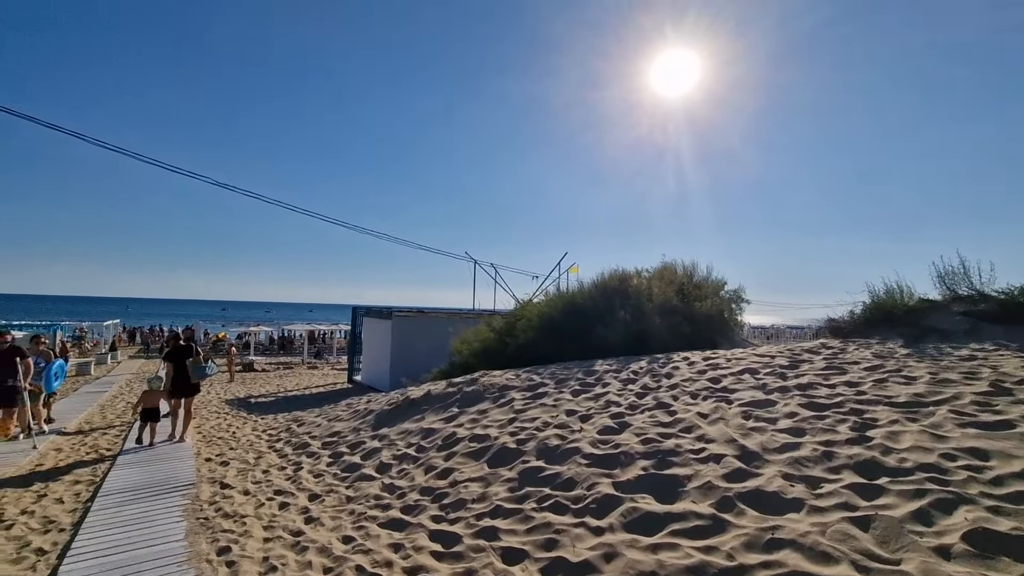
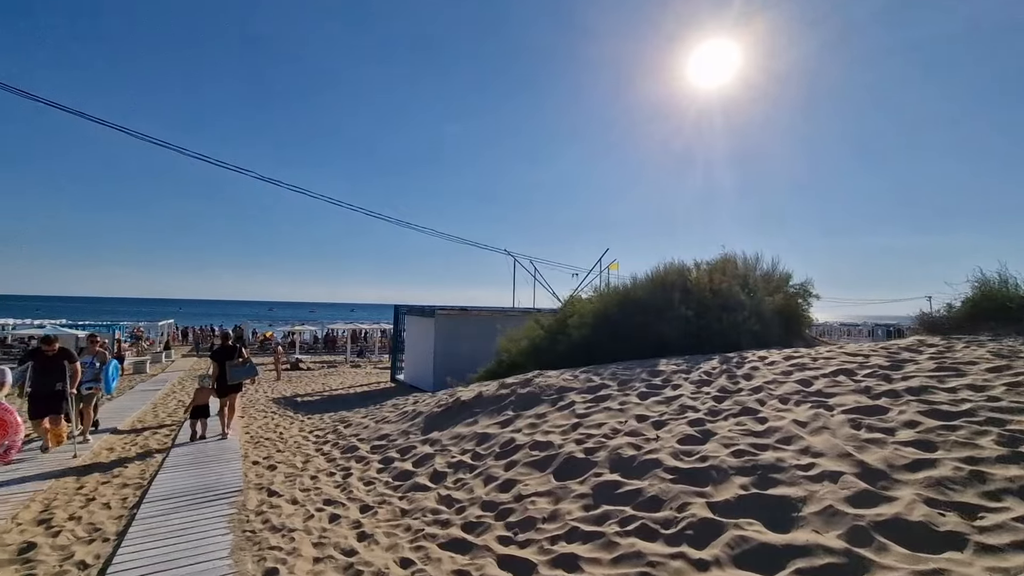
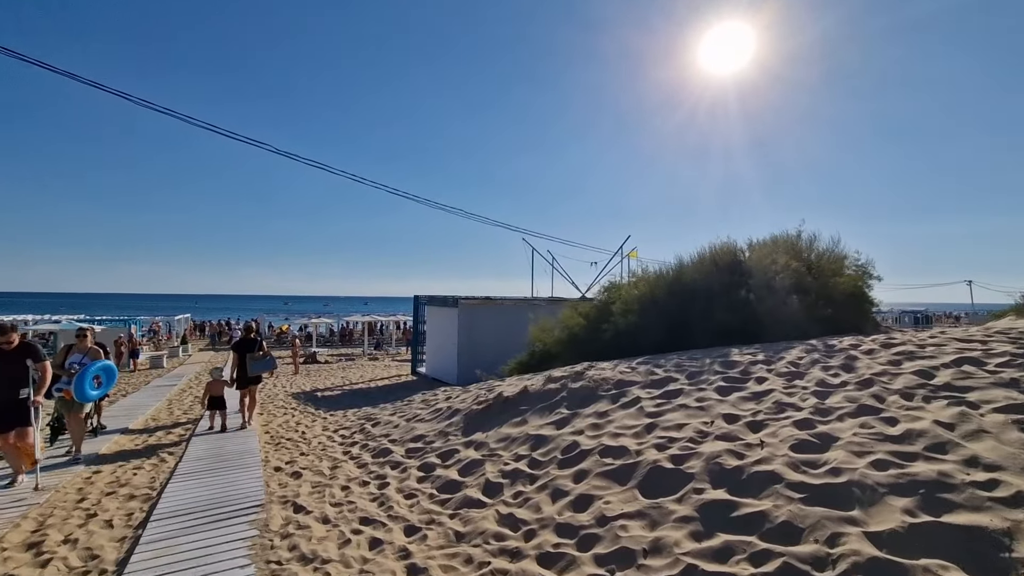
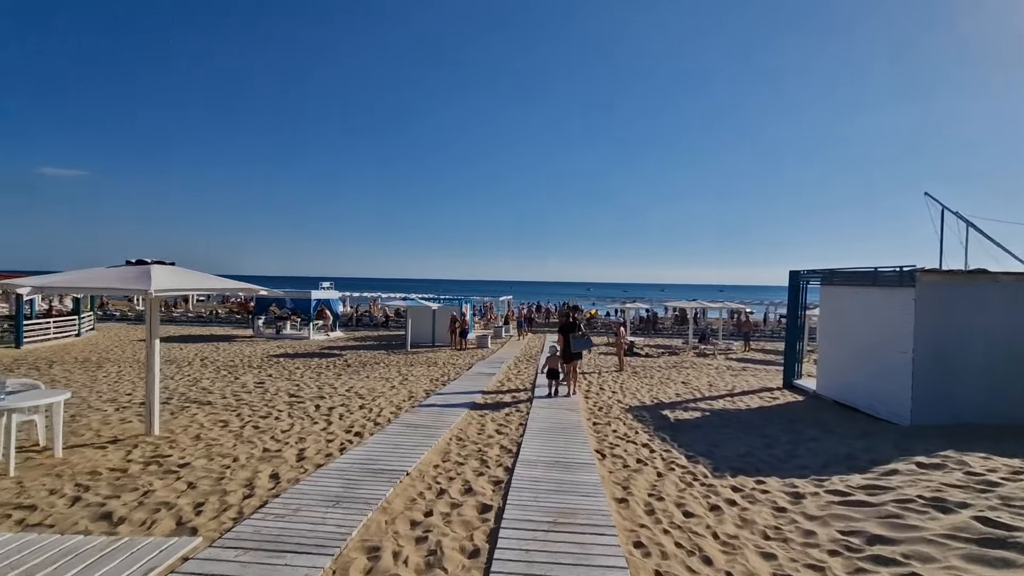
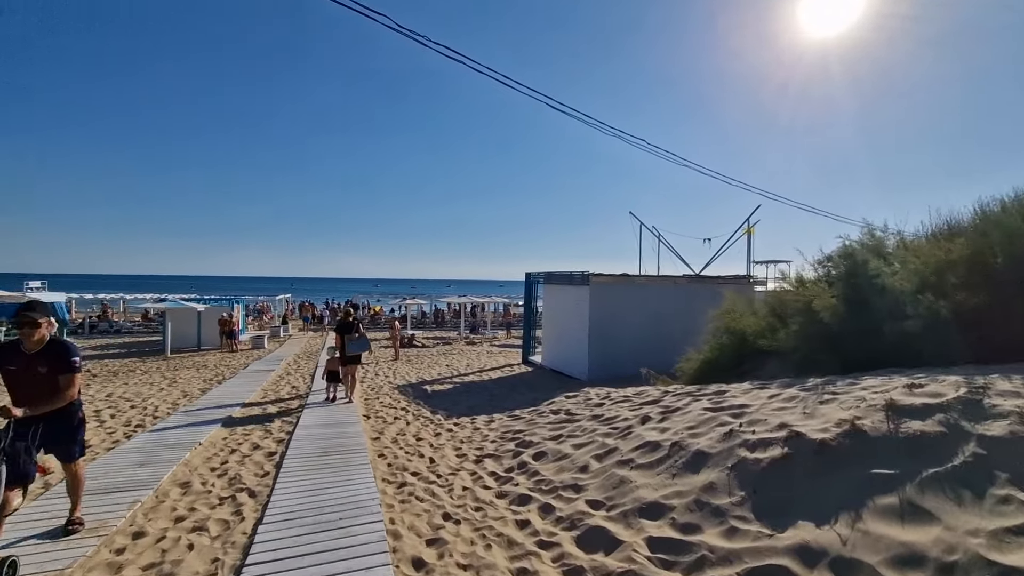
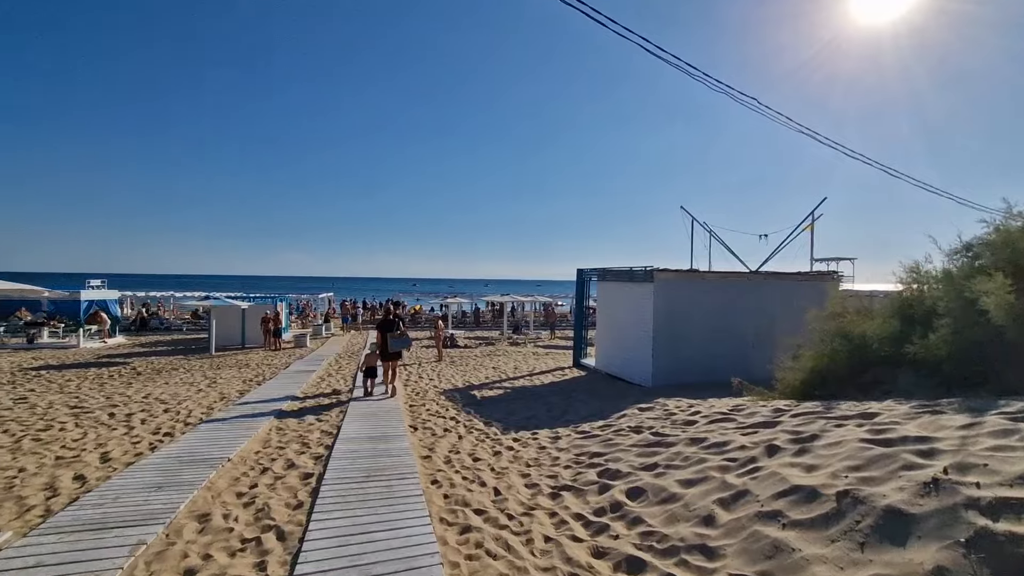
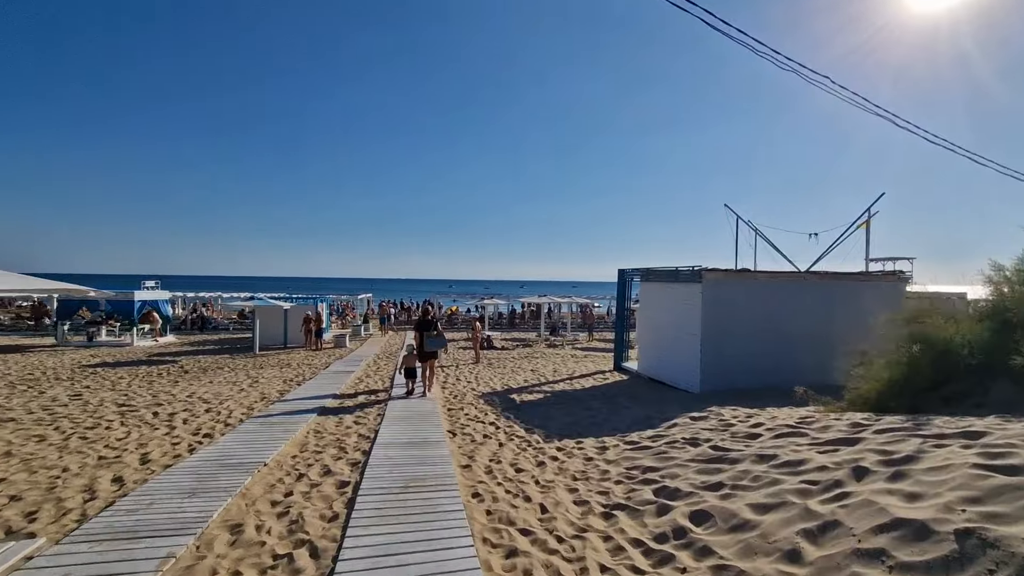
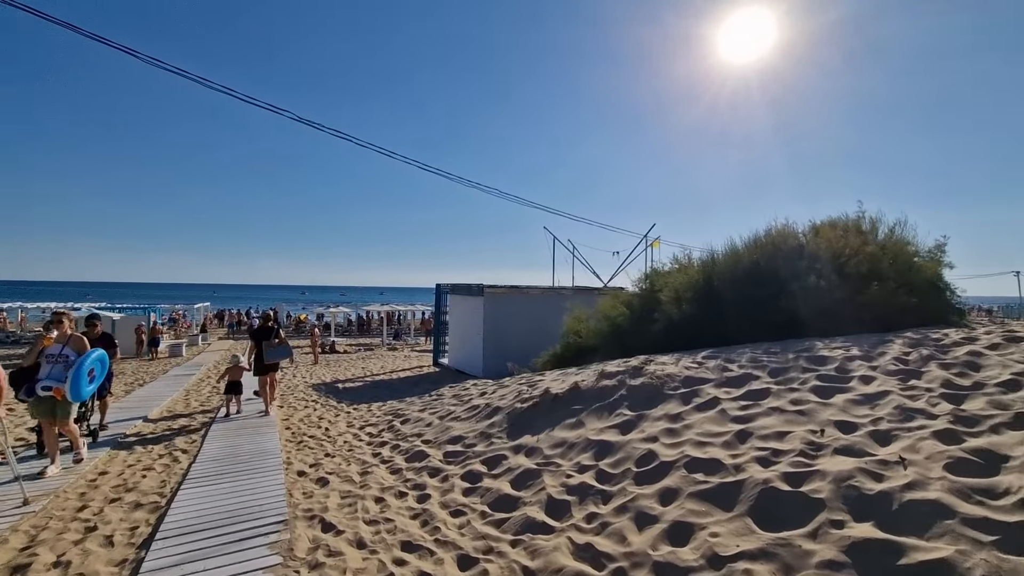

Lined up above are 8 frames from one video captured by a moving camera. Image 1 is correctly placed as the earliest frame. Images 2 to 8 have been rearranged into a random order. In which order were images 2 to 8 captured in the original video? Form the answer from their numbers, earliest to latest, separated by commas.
2, 3, 8, 5, 6, 7, 4
